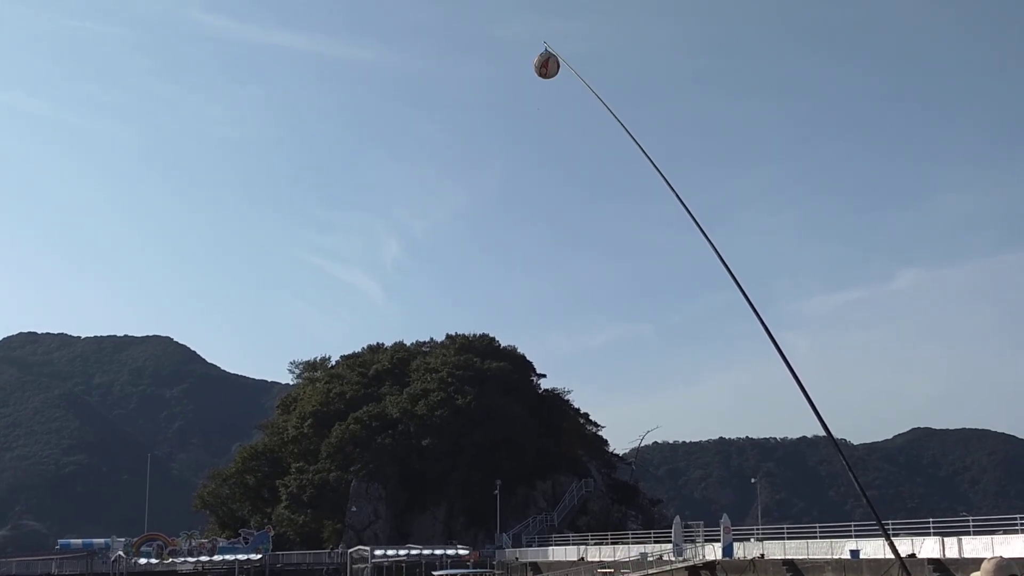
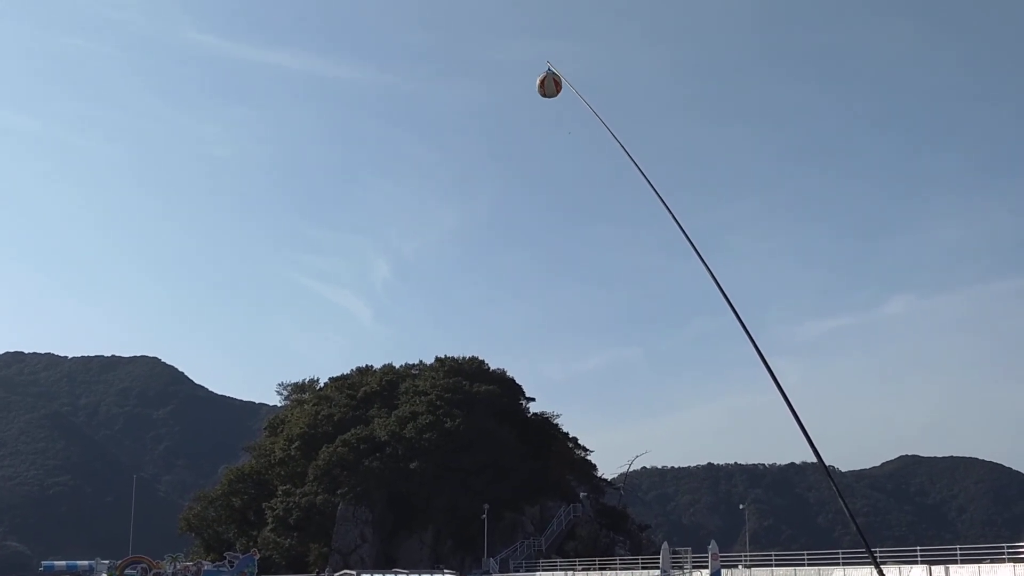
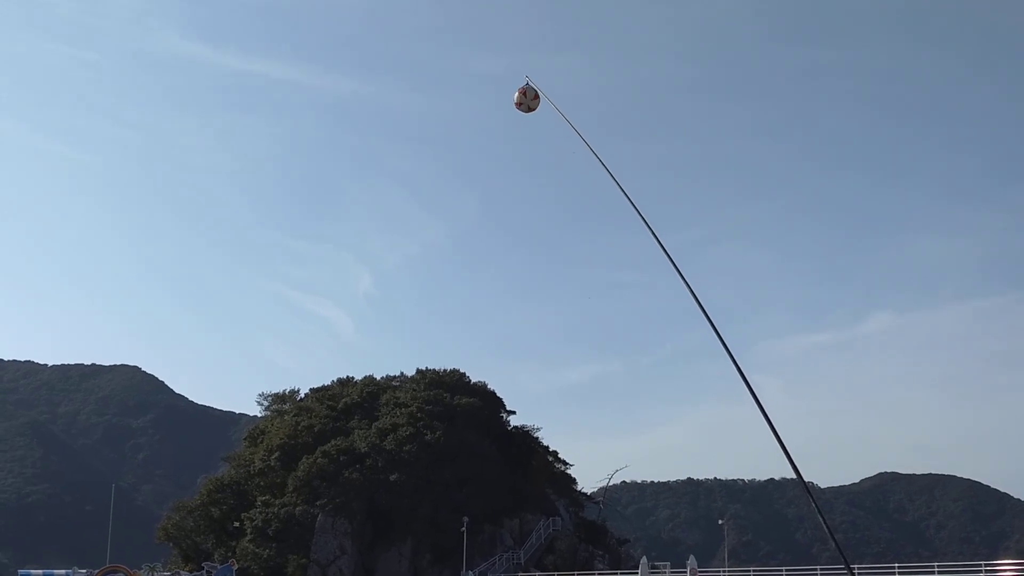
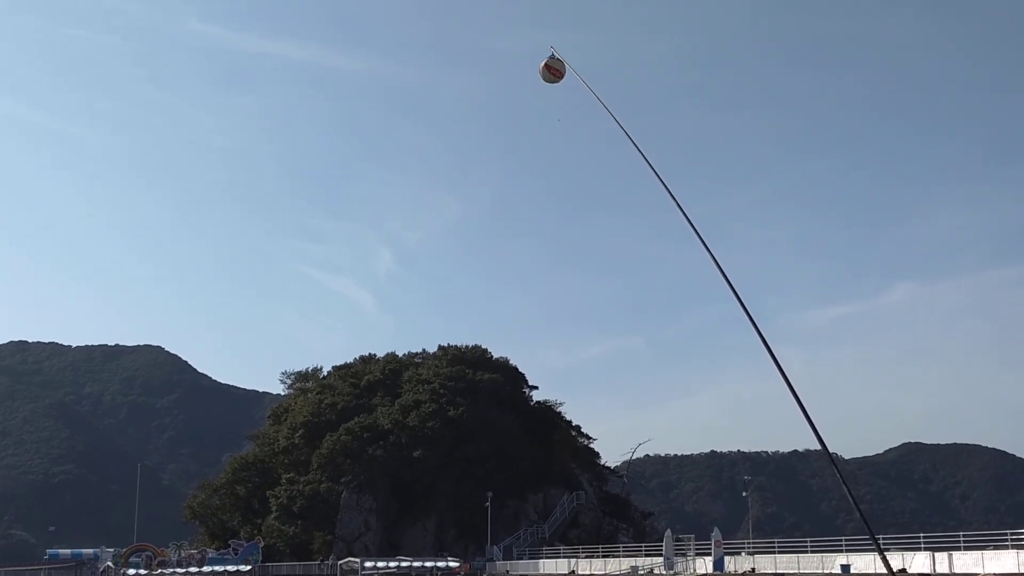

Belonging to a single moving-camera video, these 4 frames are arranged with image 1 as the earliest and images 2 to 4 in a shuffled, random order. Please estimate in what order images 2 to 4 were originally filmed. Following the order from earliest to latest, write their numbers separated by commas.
4, 2, 3
